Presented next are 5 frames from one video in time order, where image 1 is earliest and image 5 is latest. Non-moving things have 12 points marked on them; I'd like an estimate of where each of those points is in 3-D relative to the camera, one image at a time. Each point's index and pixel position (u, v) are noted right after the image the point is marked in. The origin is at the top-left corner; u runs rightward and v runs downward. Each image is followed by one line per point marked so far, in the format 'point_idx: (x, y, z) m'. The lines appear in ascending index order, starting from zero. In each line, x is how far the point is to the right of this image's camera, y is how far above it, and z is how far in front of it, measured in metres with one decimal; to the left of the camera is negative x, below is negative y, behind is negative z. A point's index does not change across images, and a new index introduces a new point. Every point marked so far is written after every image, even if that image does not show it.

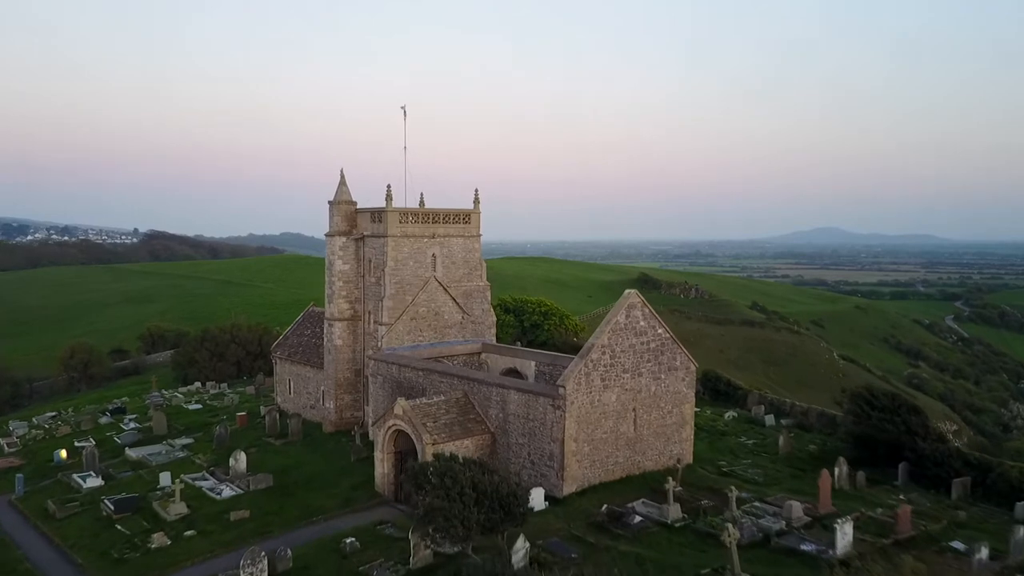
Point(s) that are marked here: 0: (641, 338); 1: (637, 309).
0: (+3.5, -1.4, +18.7) m
1: (+3.4, -0.6, +18.6) m
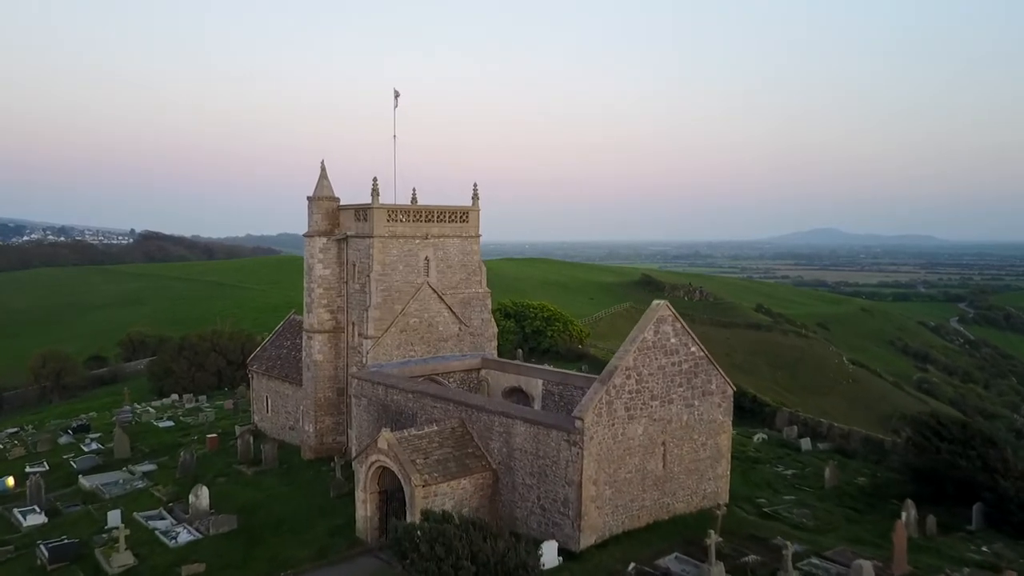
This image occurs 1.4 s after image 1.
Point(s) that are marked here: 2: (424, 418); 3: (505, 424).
0: (+3.6, -1.6, +15.7) m
1: (+3.5, -0.8, +15.6) m
2: (-2.3, -3.3, +18.0) m
3: (-0.2, -3.1, +15.8) m
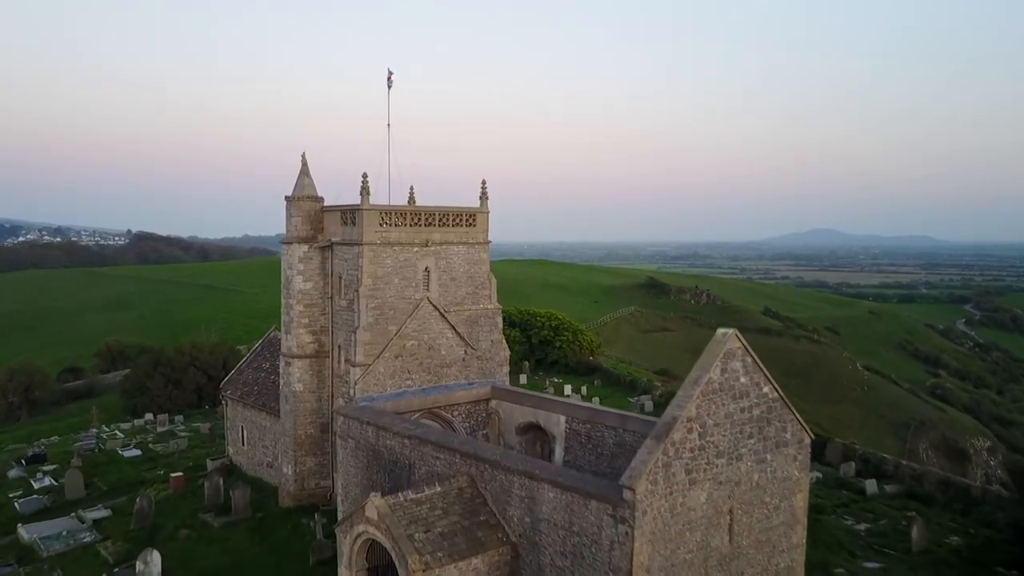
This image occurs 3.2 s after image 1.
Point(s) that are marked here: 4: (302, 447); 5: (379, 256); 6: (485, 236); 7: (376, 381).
0: (+4.0, -2.1, +12.3) m
1: (+3.9, -1.2, +12.1) m
2: (-1.8, -3.8, +14.5) m
3: (+0.3, -3.5, +12.3) m
4: (-5.6, -4.3, +18.7) m
5: (-3.3, +0.8, +17.6) m
6: (-0.8, +1.5, +19.4) m
7: (-3.4, -2.4, +17.7) m
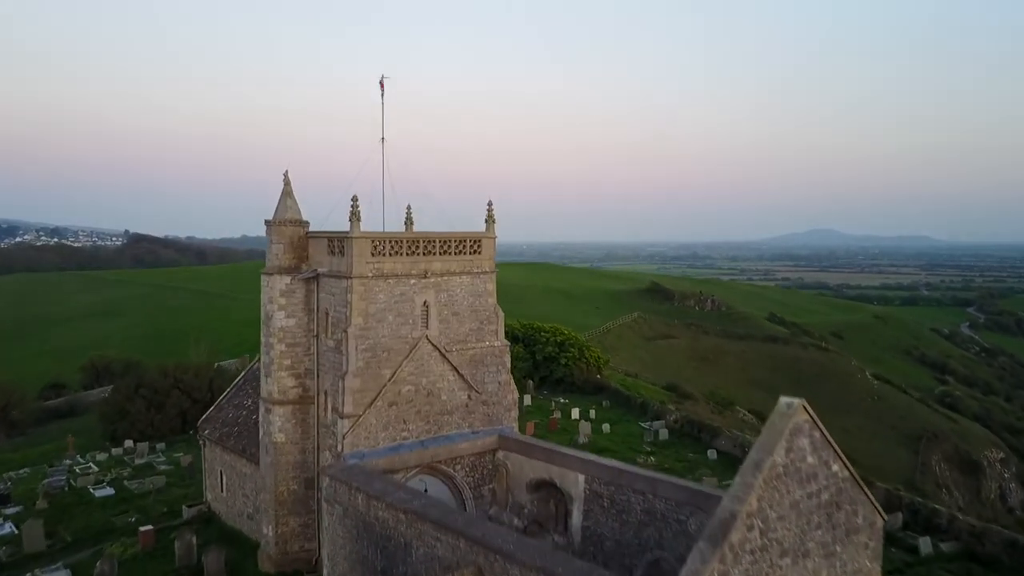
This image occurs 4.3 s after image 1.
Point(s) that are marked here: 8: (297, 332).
0: (+4.3, -2.9, +10.1) m
1: (+4.2, -2.1, +9.9) m
2: (-1.6, -4.6, +12.3) m
3: (+0.5, -4.4, +10.1) m
4: (-5.4, -5.1, +16.5) m
5: (-3.1, 0.0, +15.4) m
6: (-0.5, +0.6, +17.2) m
7: (-3.2, -3.2, +15.4) m
8: (-5.1, -1.0, +16.4) m
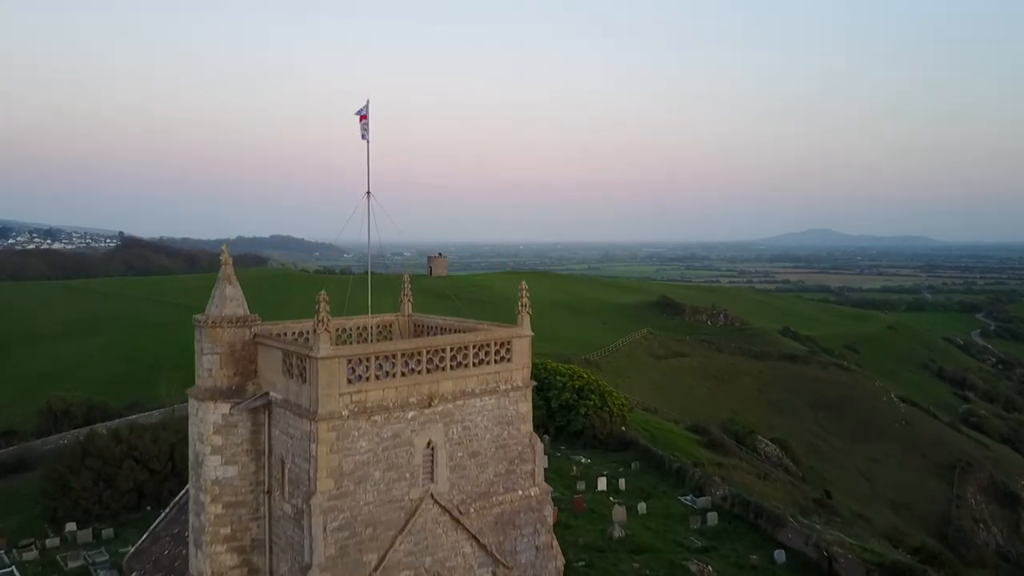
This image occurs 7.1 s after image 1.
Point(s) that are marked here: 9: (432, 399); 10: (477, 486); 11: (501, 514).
0: (+5.1, -5.0, +4.8) m
1: (+4.9, -4.2, +4.6) m
2: (-0.8, -6.7, +7.0) m
3: (+1.3, -6.5, +4.8) m
4: (-4.7, -7.2, +11.2) m
5: (-2.4, -2.1, +10.1) m
6: (+0.2, -1.5, +11.8) m
7: (-2.4, -5.3, +10.1) m
8: (-4.3, -3.1, +11.1) m
9: (-1.2, -1.7, +10.8) m
10: (-0.6, -3.2, +11.4) m
11: (-0.2, -3.7, +11.7) m
